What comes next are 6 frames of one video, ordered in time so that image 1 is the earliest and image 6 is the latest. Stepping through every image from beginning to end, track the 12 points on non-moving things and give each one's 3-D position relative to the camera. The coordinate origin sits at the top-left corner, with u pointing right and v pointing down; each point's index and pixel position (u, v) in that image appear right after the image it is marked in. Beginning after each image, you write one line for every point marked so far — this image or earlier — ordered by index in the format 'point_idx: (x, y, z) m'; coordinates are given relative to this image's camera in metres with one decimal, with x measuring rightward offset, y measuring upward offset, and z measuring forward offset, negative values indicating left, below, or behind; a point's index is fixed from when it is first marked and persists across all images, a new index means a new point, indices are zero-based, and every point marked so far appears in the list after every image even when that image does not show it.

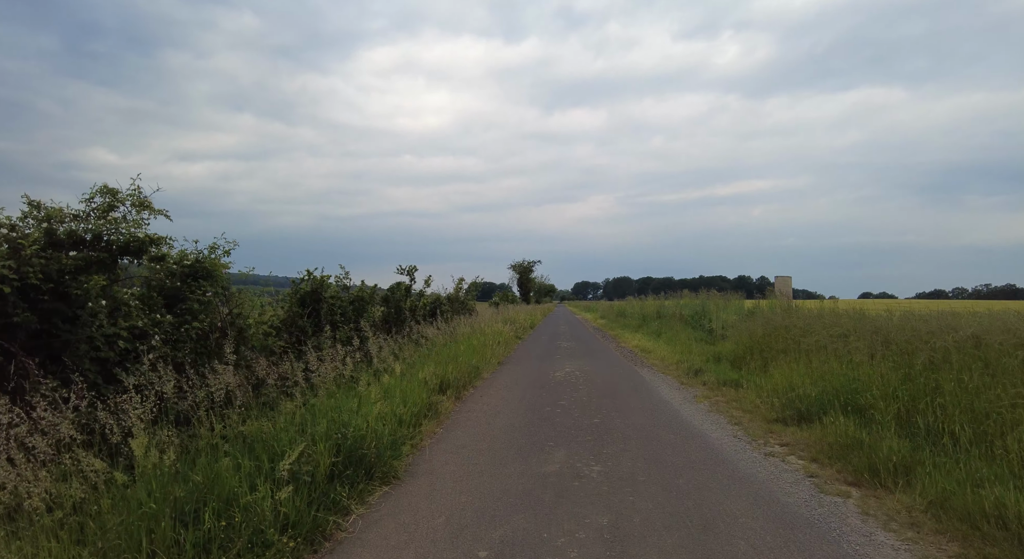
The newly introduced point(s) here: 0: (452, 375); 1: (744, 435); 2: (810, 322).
0: (-1.0, -1.6, +10.2) m
1: (+2.9, -1.9, +7.5) m
2: (+5.9, -0.8, +11.9) m
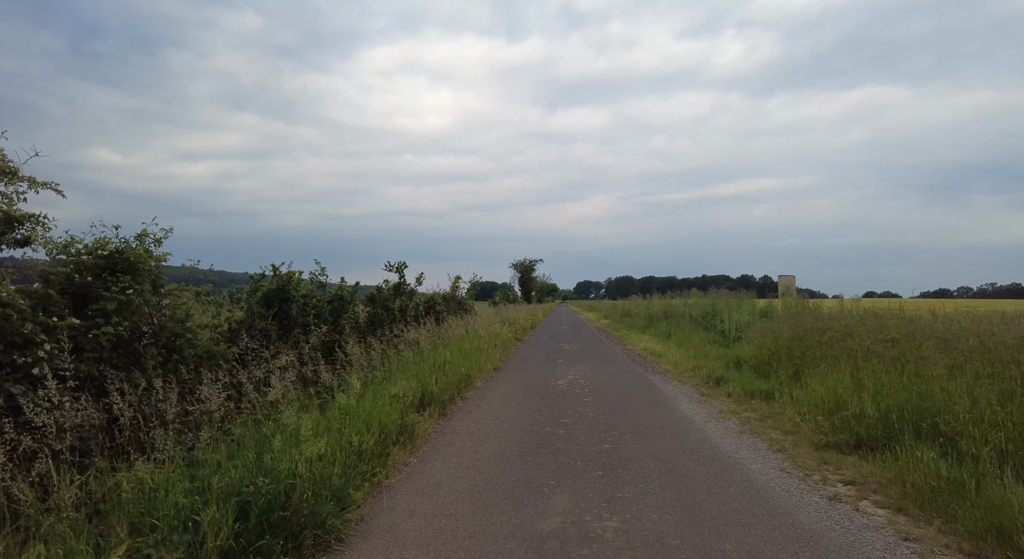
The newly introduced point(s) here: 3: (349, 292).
0: (-1.1, -1.6, +8.7) m
1: (+2.8, -1.9, +6.0) m
2: (+5.8, -0.8, +10.4) m
3: (-3.8, -0.4, +13.6) m
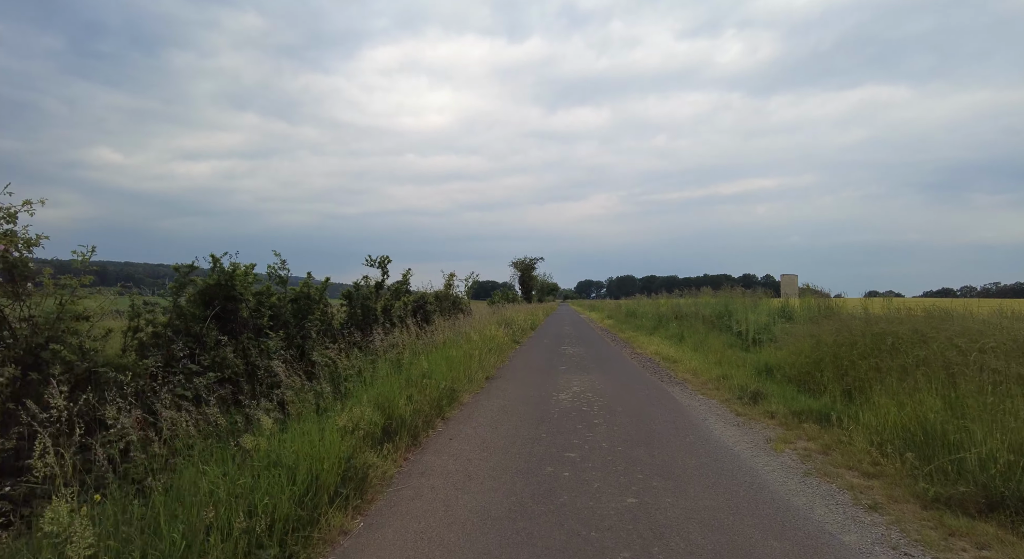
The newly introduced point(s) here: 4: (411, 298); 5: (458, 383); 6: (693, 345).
0: (-1.2, -1.5, +6.9) m
1: (+2.7, -1.8, +4.1) m
2: (+5.7, -0.7, +8.5) m
3: (-3.9, -0.3, +11.7) m
4: (-3.0, -0.5, +17.8) m
5: (-0.9, -1.7, +10.0) m
6: (+5.3, -1.9, +17.7) m
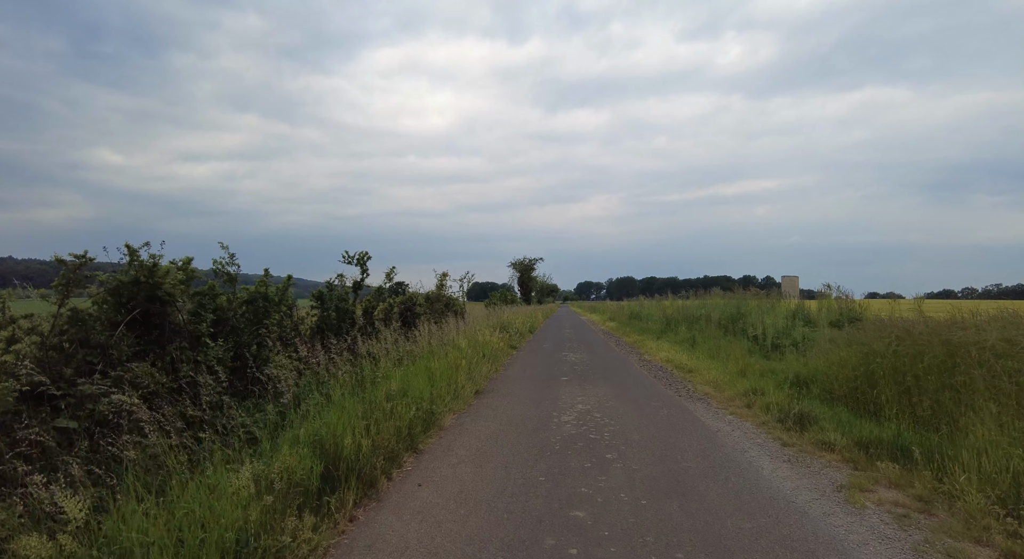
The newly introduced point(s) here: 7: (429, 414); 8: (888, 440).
0: (-1.3, -1.4, +5.2) m
1: (+2.6, -1.7, +2.4) m
2: (+5.6, -0.6, +6.9) m
3: (-4.0, -0.2, +10.1) m
4: (-3.1, -0.5, +16.2) m
5: (-1.0, -1.7, +8.3) m
6: (+5.2, -1.9, +16.0) m
7: (-1.0, -1.7, +7.5) m
8: (+3.9, -1.7, +6.2) m
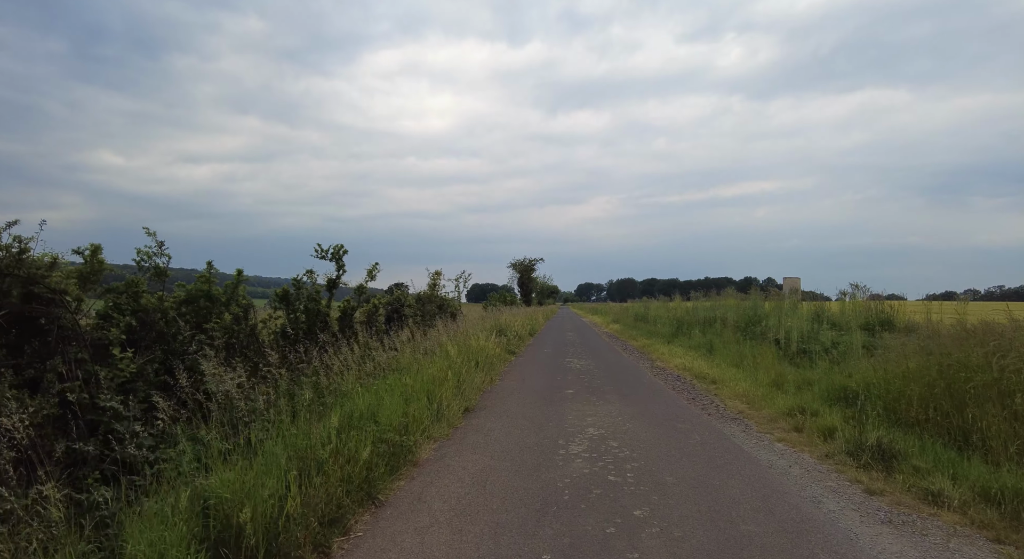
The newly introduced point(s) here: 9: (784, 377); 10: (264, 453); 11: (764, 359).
0: (-1.4, -1.4, +3.5) m
1: (+2.5, -1.6, +0.7) m
2: (+5.6, -0.6, +5.1) m
3: (-4.0, -0.2, +8.3) m
4: (-3.2, -0.5, +14.4) m
5: (-1.1, -1.6, +6.5) m
6: (+5.2, -1.9, +14.3) m
7: (-1.1, -1.6, +5.8) m
8: (+3.9, -1.6, +4.5) m
9: (+5.2, -1.8, +11.6) m
10: (-2.0, -1.3, +4.7) m
11: (+5.7, -1.8, +13.5) m
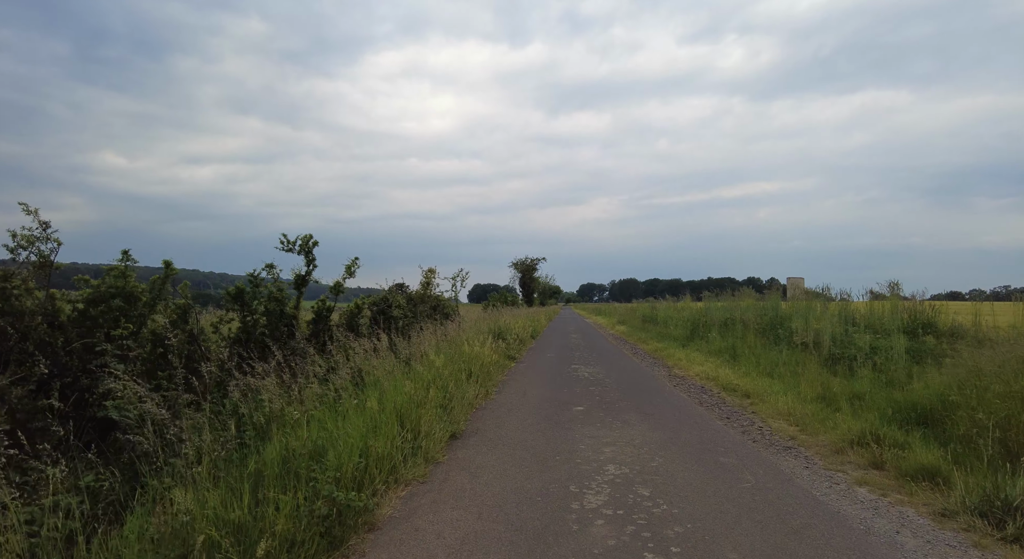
0: (-1.4, -1.3, +1.7) m
1: (+2.5, -1.6, -1.0) m
2: (+5.5, -0.5, +3.4) m
3: (-4.1, -0.1, +6.6) m
4: (-3.2, -0.4, +12.7) m
5: (-1.1, -1.6, +4.8) m
6: (+5.2, -1.8, +12.5) m
7: (-1.1, -1.5, +4.0) m
8: (+3.8, -1.5, +2.7) m
9: (+5.2, -1.8, +9.8) m
10: (-2.0, -1.2, +3.0) m
11: (+5.6, -1.7, +11.7) m
